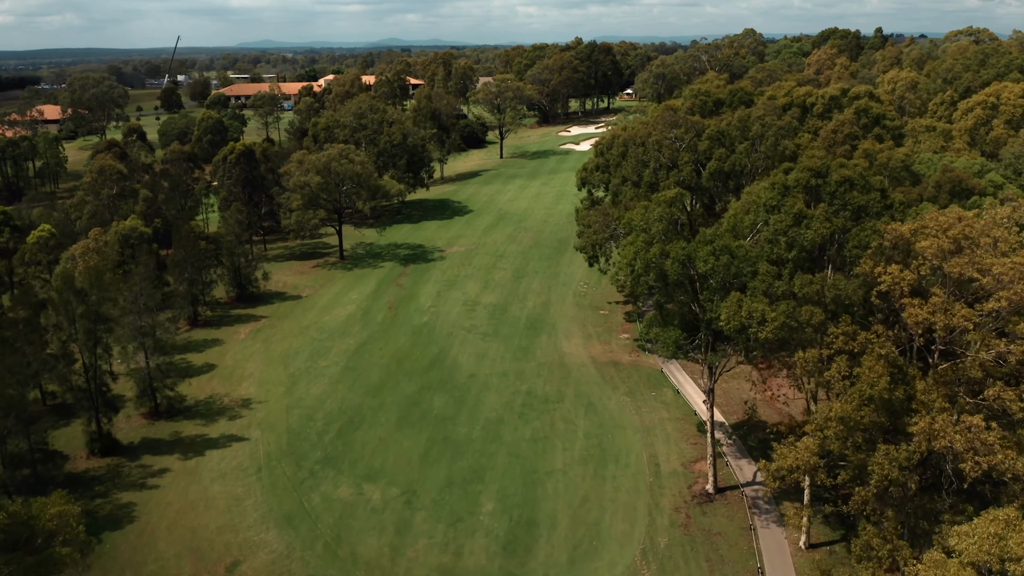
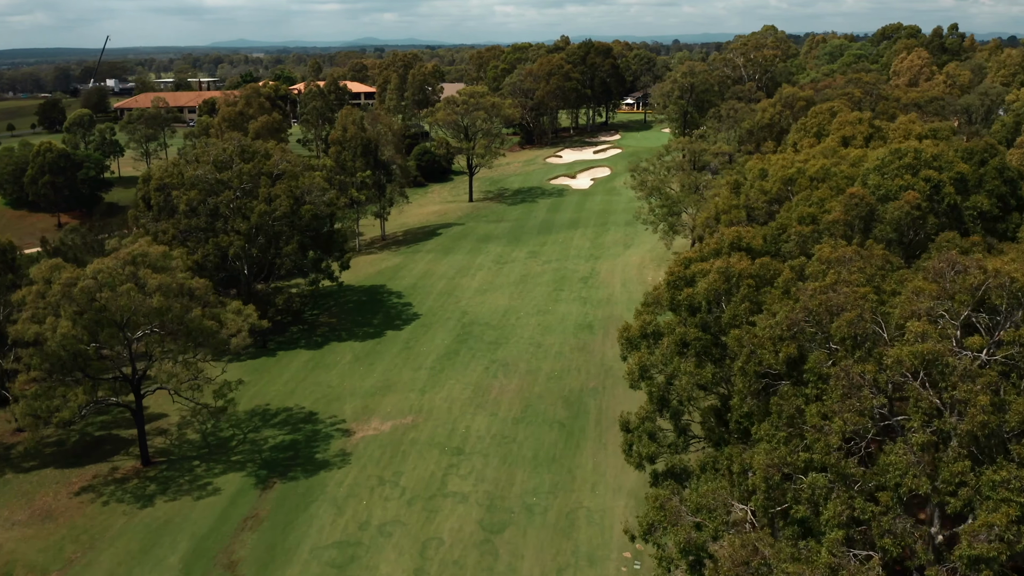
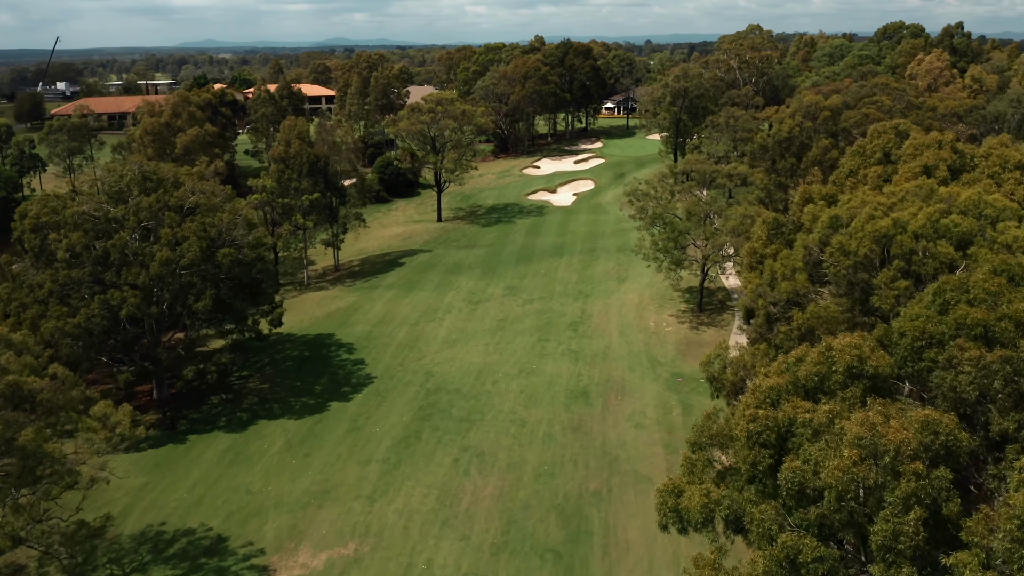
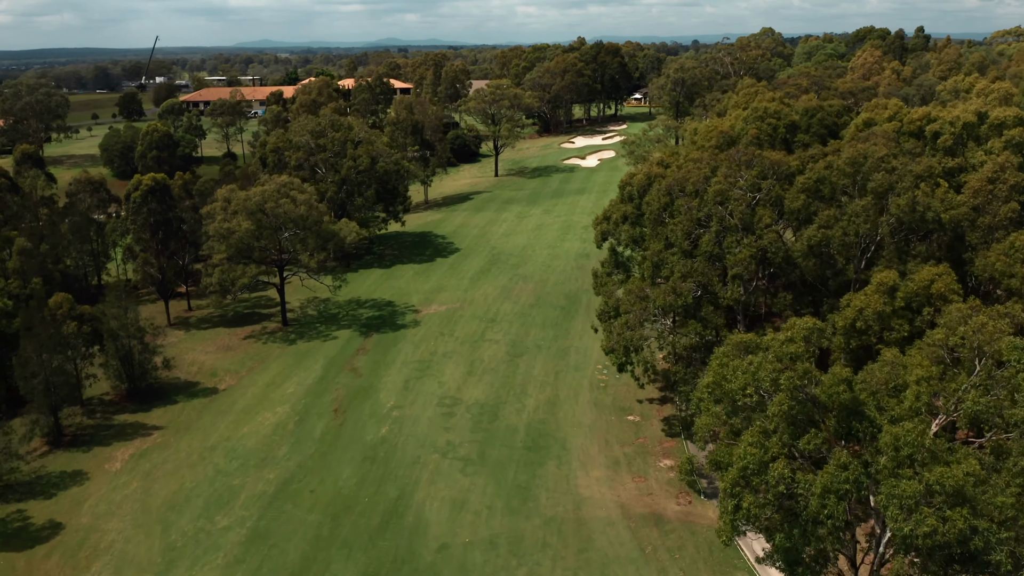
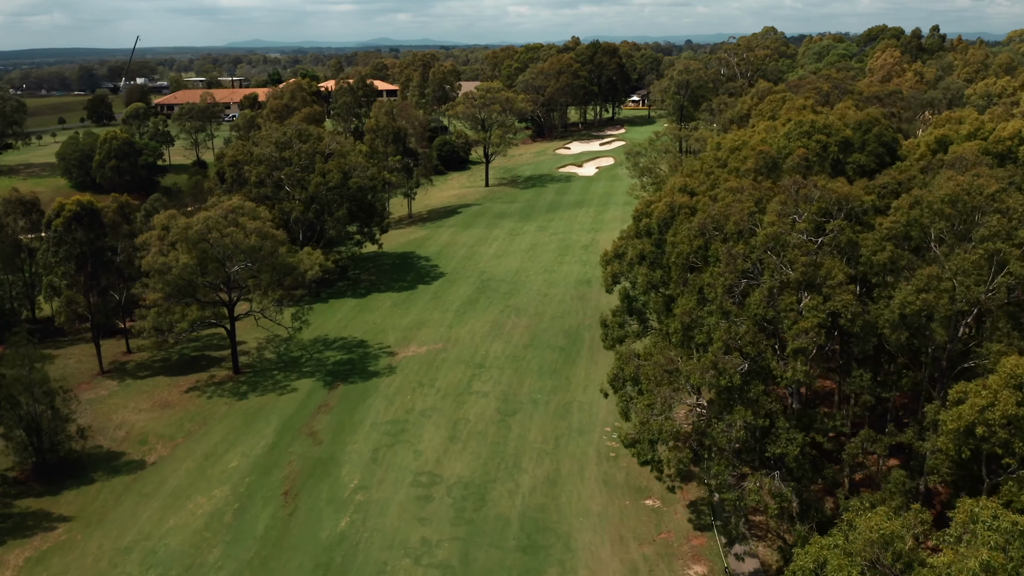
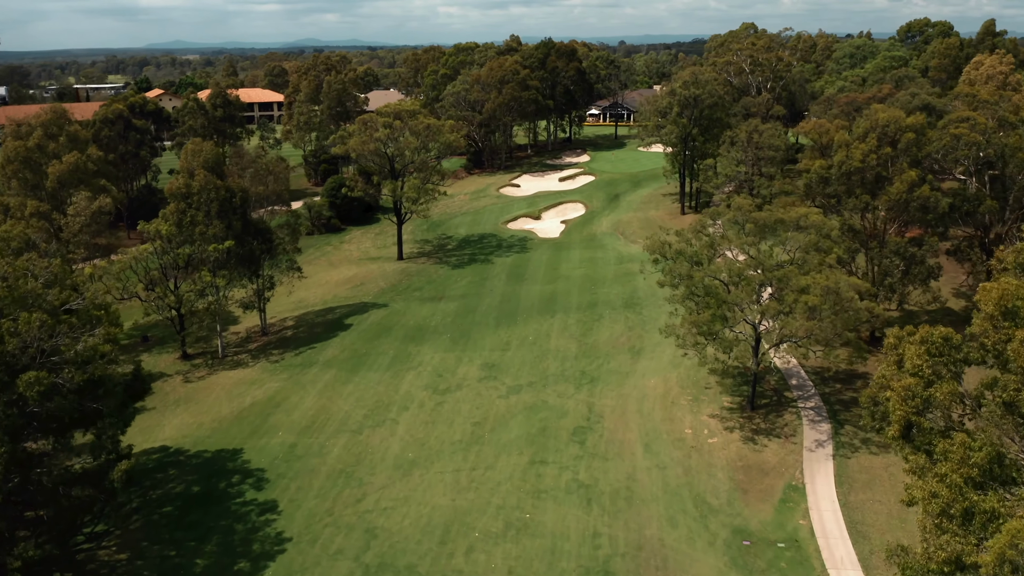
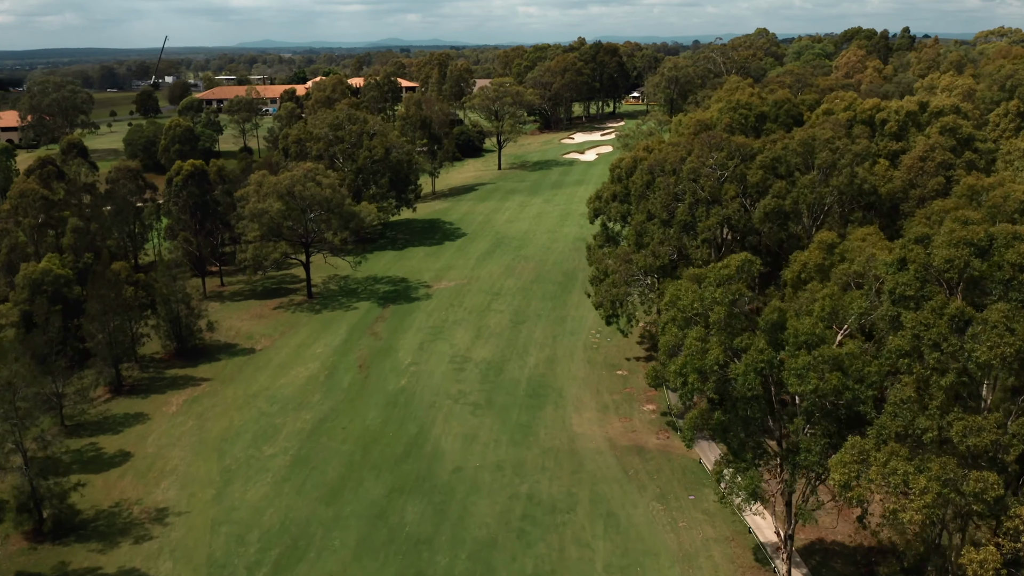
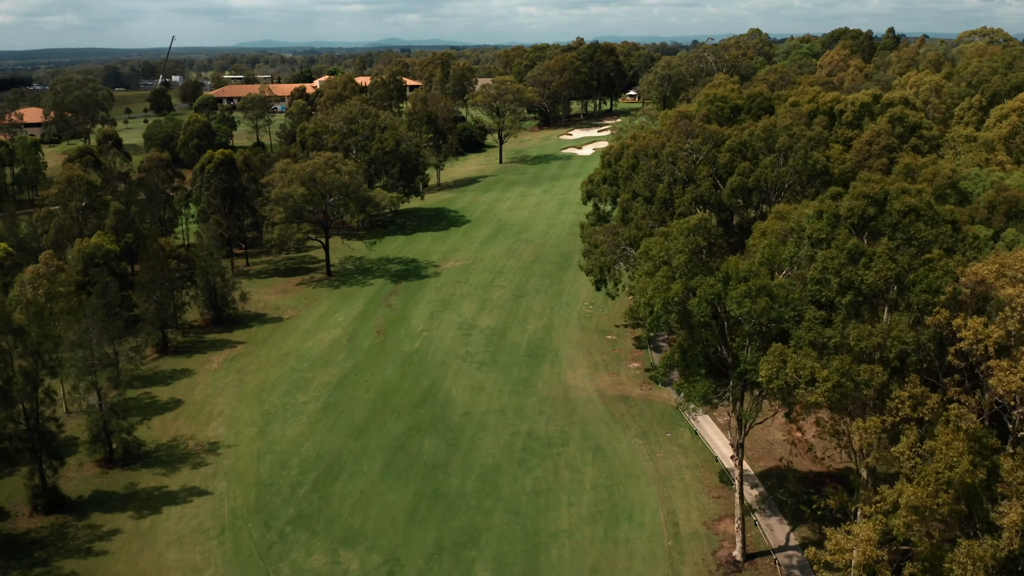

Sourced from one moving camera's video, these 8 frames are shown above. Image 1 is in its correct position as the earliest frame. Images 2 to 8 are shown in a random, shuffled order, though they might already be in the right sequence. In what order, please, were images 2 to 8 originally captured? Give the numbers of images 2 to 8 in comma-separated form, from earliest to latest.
8, 7, 4, 5, 2, 3, 6
